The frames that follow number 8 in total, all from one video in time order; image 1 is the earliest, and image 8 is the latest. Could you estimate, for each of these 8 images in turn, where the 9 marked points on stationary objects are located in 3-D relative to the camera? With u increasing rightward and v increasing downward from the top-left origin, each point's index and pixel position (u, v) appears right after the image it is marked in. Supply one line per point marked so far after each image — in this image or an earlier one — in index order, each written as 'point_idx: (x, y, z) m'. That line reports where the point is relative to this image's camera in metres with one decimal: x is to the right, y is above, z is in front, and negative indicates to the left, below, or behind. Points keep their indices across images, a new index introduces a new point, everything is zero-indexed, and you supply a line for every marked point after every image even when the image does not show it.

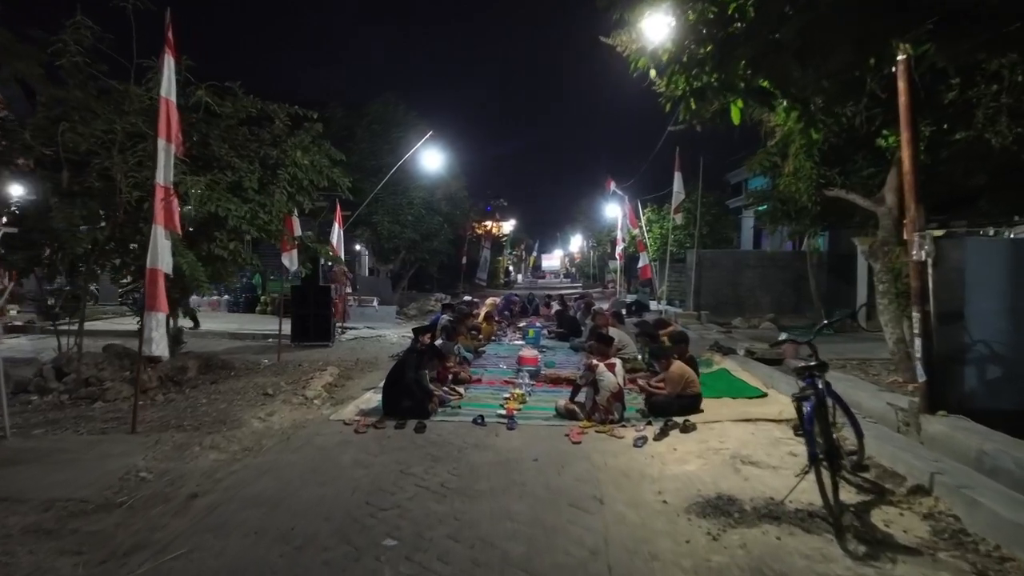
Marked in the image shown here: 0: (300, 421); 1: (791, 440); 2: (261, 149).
0: (-2.6, -1.6, +8.6) m
1: (+2.9, -1.6, +7.3) m
2: (-3.8, +2.1, +10.8) m
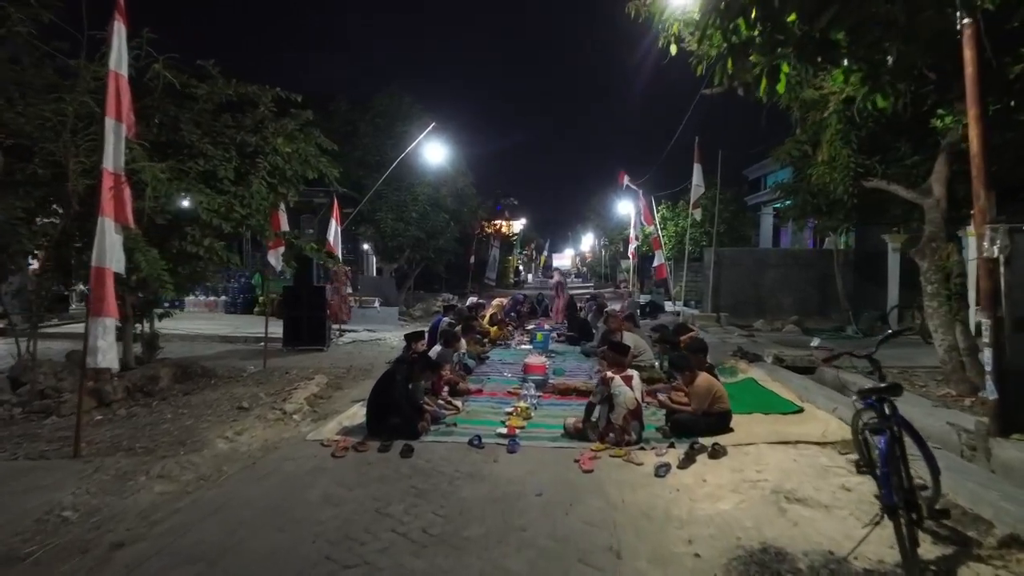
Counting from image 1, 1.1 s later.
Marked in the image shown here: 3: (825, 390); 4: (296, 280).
0: (-2.5, -1.6, +7.6) m
1: (+2.9, -1.6, +6.2) m
2: (-3.8, +2.1, +9.8) m
3: (+4.0, -1.3, +9.1) m
4: (-4.6, +0.1, +15.1) m
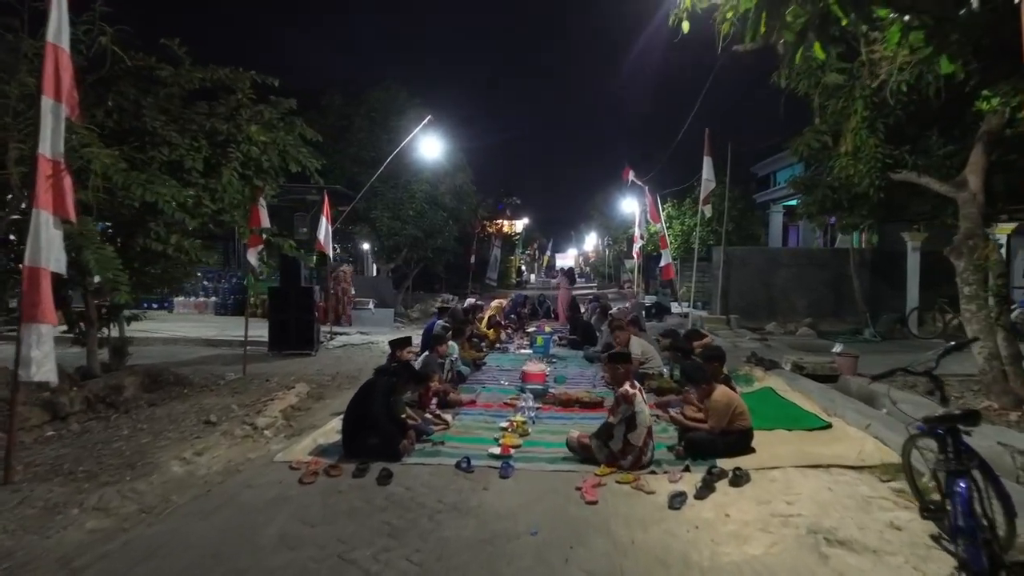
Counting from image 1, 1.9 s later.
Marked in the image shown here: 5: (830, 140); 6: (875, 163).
0: (-2.6, -1.6, +6.7) m
1: (+2.8, -1.6, +5.3) m
2: (-3.8, +2.1, +9.0) m
3: (+4.0, -1.3, +8.3) m
4: (-4.6, +0.1, +14.3) m
5: (+5.1, +2.4, +11.4) m
6: (+5.1, +1.8, +10.0) m
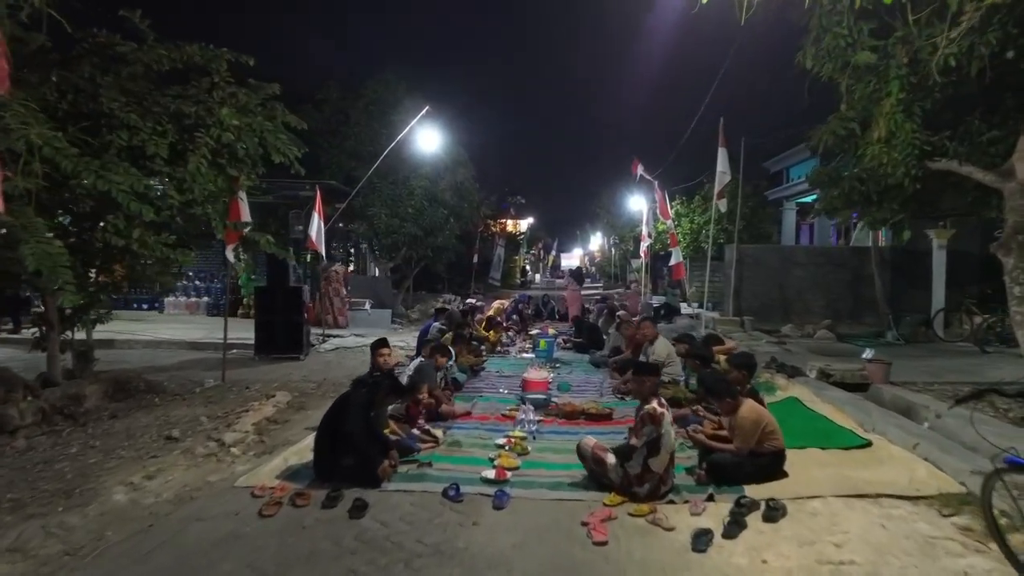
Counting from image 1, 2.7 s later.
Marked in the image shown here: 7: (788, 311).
0: (-2.6, -1.6, +5.9) m
1: (+2.8, -1.6, +4.4) m
2: (-3.8, +2.1, +8.1) m
3: (+3.9, -1.3, +7.4) m
4: (-4.6, +0.1, +13.4) m
5: (+5.1, +2.4, +10.5) m
6: (+5.1, +1.8, +9.1) m
7: (+7.1, -0.6, +18.3) m
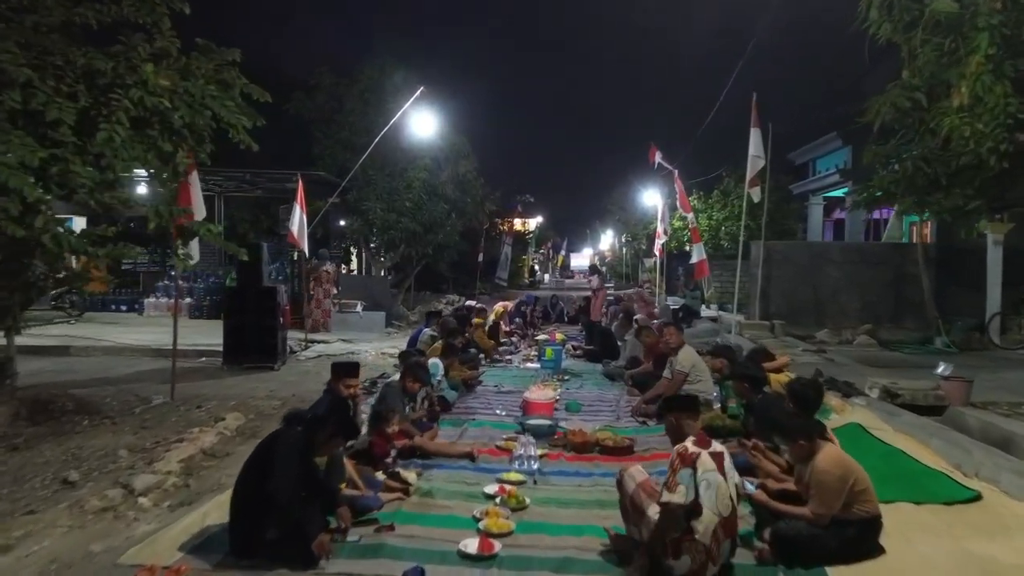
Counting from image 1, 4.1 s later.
0: (-2.7, -1.6, +4.3) m
1: (+2.7, -1.6, +2.8) m
2: (-3.9, +2.1, +6.5) m
3: (+3.9, -1.3, +5.7) m
4: (-4.5, +0.1, +11.9) m
5: (+5.1, +2.4, +8.8) m
6: (+5.1, +1.7, +7.4) m
7: (+7.2, -0.6, +16.6) m
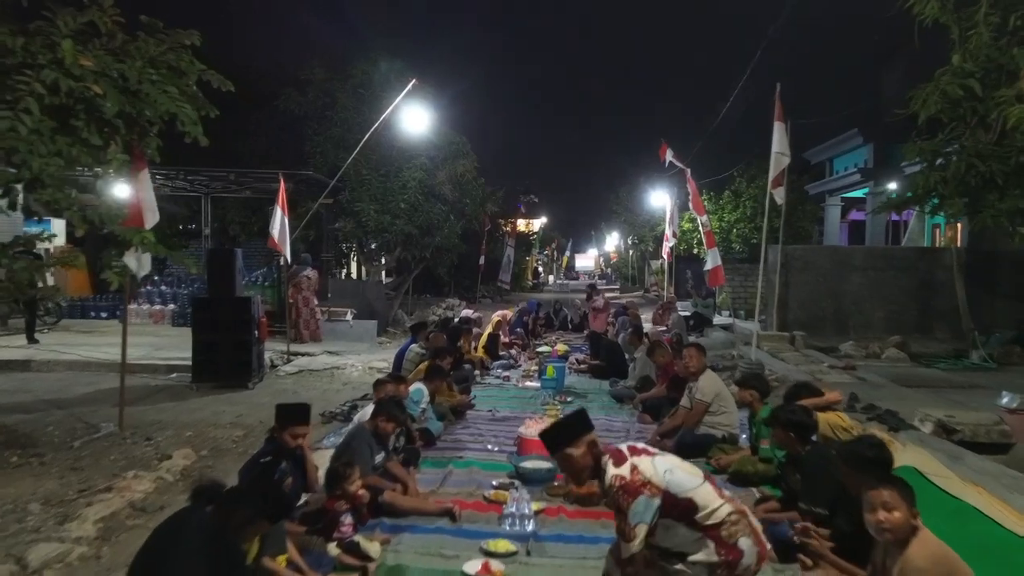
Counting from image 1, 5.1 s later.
0: (-2.8, -1.8, +3.2) m
1: (+2.6, -1.8, +1.7) m
2: (-3.9, +1.9, +5.5) m
3: (+3.8, -1.5, +4.6) m
4: (-4.6, 0.0, +10.8) m
5: (+5.0, +2.2, +7.7) m
6: (+5.0, +1.6, +6.3) m
7: (+7.2, -0.8, +15.5) m
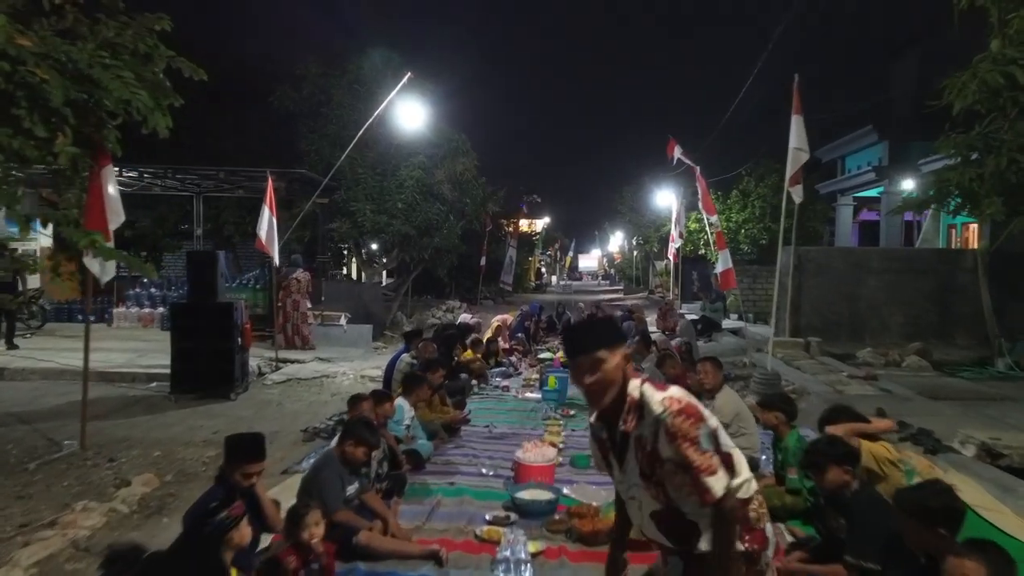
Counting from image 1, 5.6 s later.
0: (-2.8, -1.9, +2.6) m
1: (+2.5, -1.9, +1.0) m
2: (-4.0, +1.9, +4.8) m
3: (+3.8, -1.6, +3.9) m
4: (-4.6, -0.1, +10.2) m
5: (+5.0, +2.1, +7.0) m
6: (+5.0, +1.5, +5.6) m
7: (+7.2, -0.8, +14.8) m
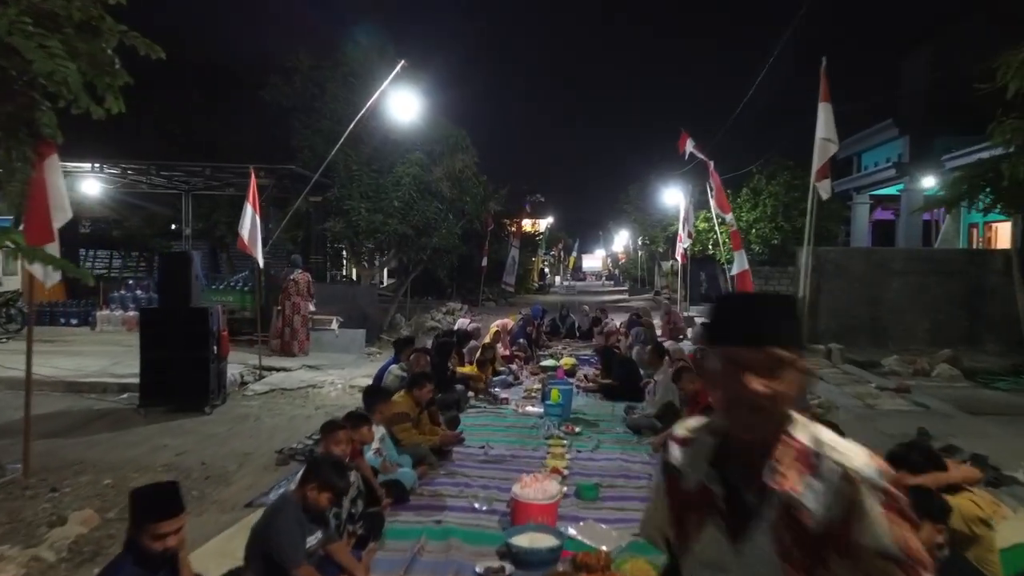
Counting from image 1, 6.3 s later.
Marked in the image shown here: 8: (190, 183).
0: (-2.9, -1.9, +1.7) m
1: (+2.5, -1.9, +0.1) m
2: (-4.0, +1.8, +4.0) m
3: (+3.7, -1.6, +3.0) m
4: (-4.6, -0.2, +9.3) m
5: (+5.0, +2.1, +6.1) m
6: (+4.9, +1.4, +4.7) m
7: (+7.2, -0.9, +13.9) m
8: (-8.1, +2.6, +17.8) m
